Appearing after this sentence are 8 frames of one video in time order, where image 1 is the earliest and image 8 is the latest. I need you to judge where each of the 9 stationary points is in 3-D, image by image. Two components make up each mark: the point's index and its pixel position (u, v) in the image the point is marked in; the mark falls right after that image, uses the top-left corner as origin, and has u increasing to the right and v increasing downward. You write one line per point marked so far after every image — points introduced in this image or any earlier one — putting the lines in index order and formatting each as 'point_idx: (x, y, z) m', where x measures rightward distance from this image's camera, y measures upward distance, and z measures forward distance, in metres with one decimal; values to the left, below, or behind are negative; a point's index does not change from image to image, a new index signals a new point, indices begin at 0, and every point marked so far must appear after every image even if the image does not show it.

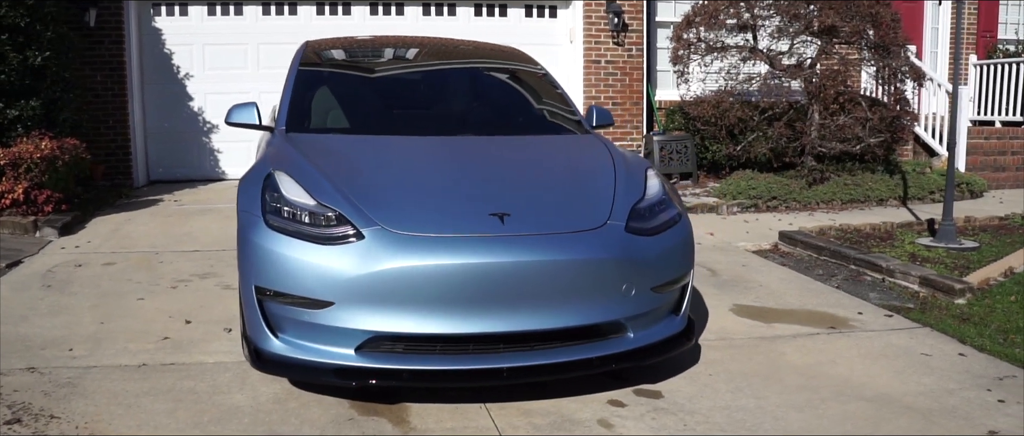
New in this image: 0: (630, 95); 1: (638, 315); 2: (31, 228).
0: (+1.1, +1.2, +8.8) m
1: (+0.5, -0.4, +3.7) m
2: (-3.1, -0.1, +5.8) m
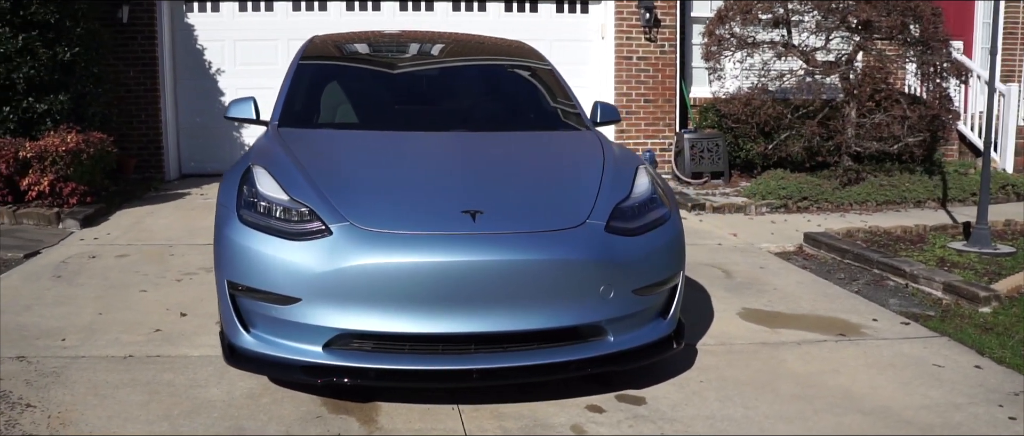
0: (+1.4, +1.2, +8.6) m
1: (+0.4, -0.4, +3.6) m
2: (-3.0, 0.0, +6.0) m
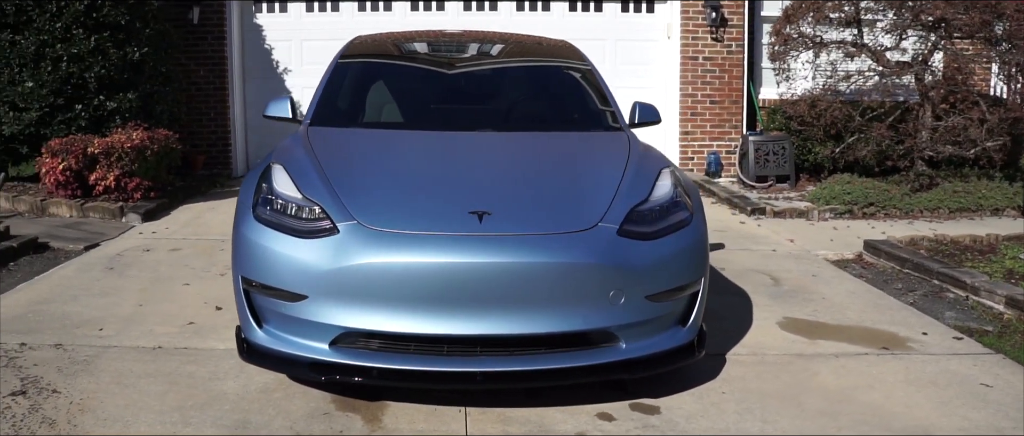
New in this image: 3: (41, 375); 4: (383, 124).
0: (+2.0, +1.2, +8.4) m
1: (+0.4, -0.4, +3.5) m
2: (-2.7, 0.0, +6.2) m
3: (-1.9, -0.6, +3.7) m
4: (-0.7, +0.5, +5.0) m
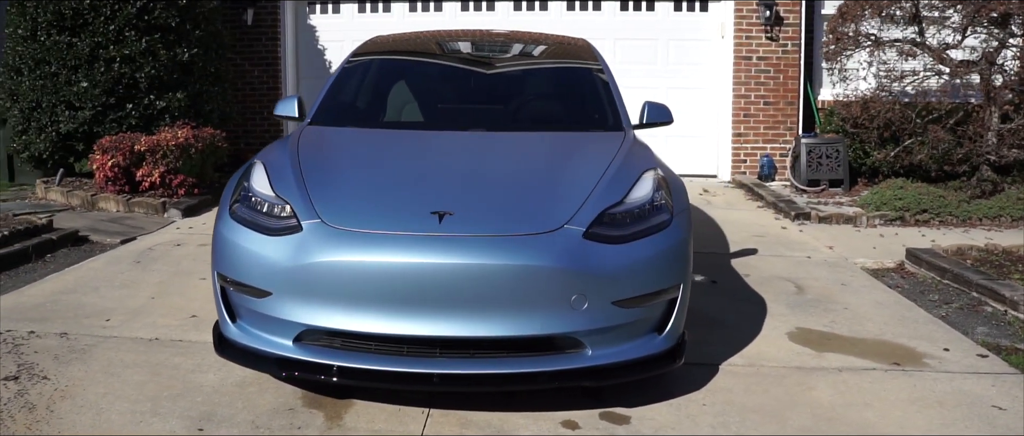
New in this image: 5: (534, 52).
0: (+2.4, +1.1, +8.1) m
1: (+0.3, -0.4, +3.4) m
2: (-2.5, +0.1, +6.4) m
3: (-2.0, -0.6, +3.8) m
4: (-0.6, +0.5, +5.0) m
5: (+0.2, +1.0, +5.7) m
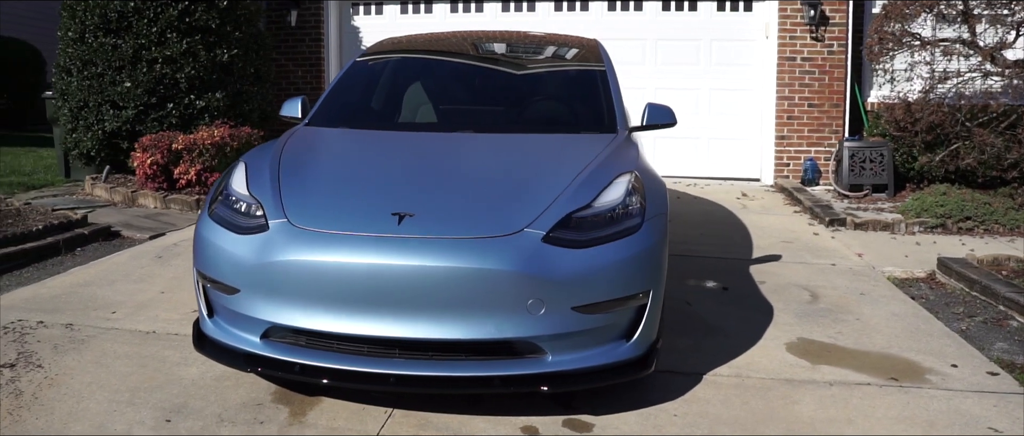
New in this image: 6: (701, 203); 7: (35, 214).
0: (+2.7, +1.1, +7.8) m
1: (+0.2, -0.4, +3.3) m
2: (-2.3, +0.1, +6.6) m
3: (-2.1, -0.6, +4.0) m
4: (-0.6, +0.5, +5.1) m
5: (+0.3, +1.0, +5.6) m
6: (+1.5, +0.1, +7.3) m
7: (-3.2, 0.0, +6.0) m
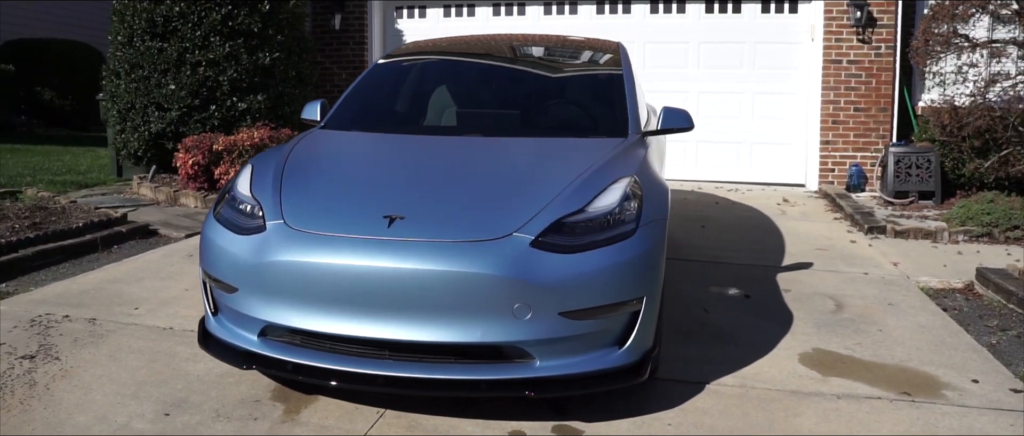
0: (+3.1, +1.0, +7.6) m
1: (+0.1, -0.4, +3.3) m
2: (-2.1, +0.1, +6.8) m
3: (-2.1, -0.6, +4.1) m
4: (-0.5, +0.5, +5.1) m
5: (+0.4, +1.0, +5.6) m
6: (+1.8, +0.1, +7.2) m
7: (-3.0, 0.0, +6.2) m
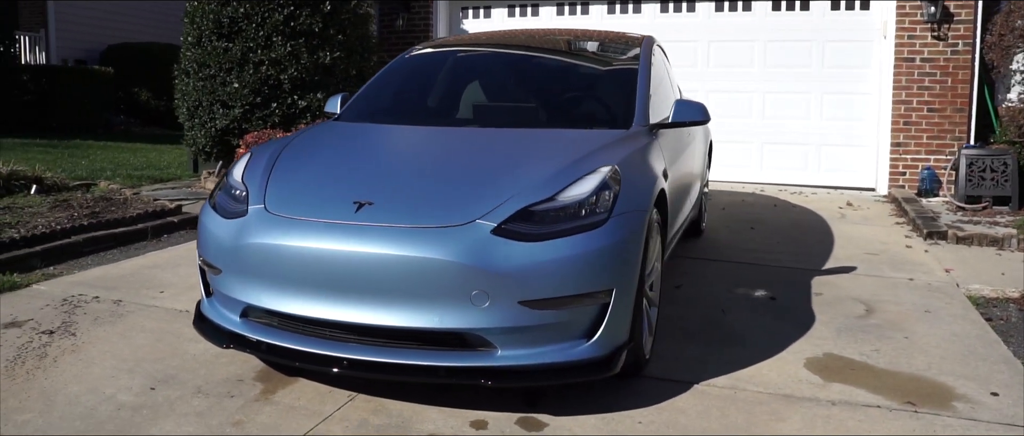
0: (+3.5, +0.9, +7.1) m
1: (0.0, -0.4, +3.2) m
2: (-1.7, +0.1, +7.0) m
3: (-2.1, -0.5, +4.4) m
4: (-0.3, +0.6, +5.1) m
5: (+0.6, +1.0, +5.5) m
6: (+2.2, 0.0, +6.9) m
7: (-2.7, +0.1, +6.5) m
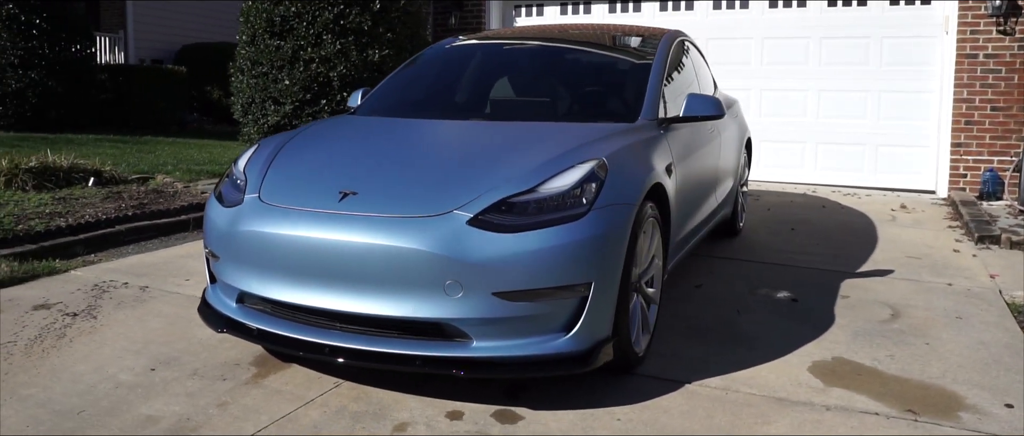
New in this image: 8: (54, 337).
0: (+3.8, +0.9, +6.7) m
1: (-0.1, -0.4, +3.2) m
2: (-1.4, +0.2, +7.1) m
3: (-2.0, -0.4, +4.5) m
4: (-0.2, +0.6, +5.1) m
5: (+0.8, +1.0, +5.4) m
6: (+2.4, 0.0, +6.6) m
7: (-2.4, +0.2, +6.8) m
8: (-2.1, -0.5, +4.1) m
